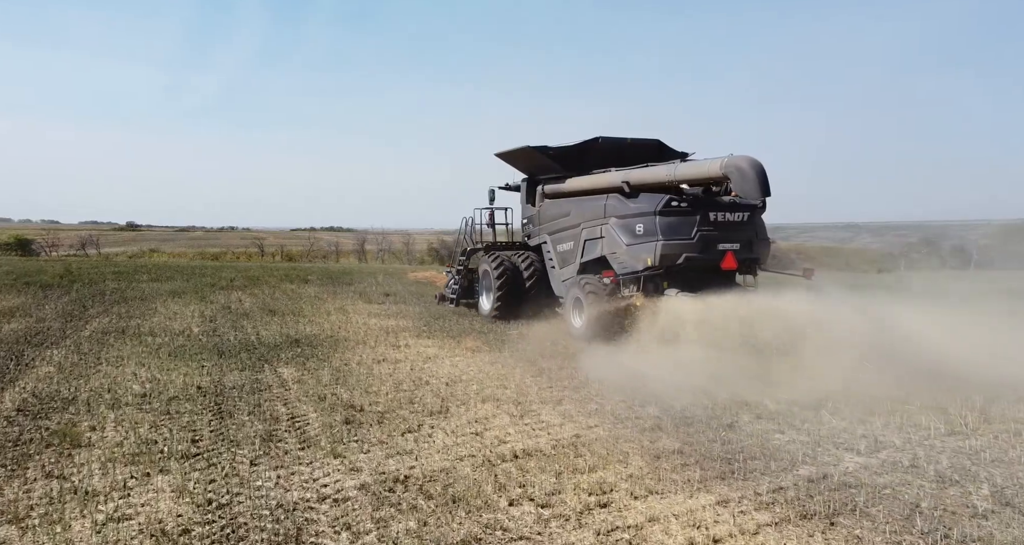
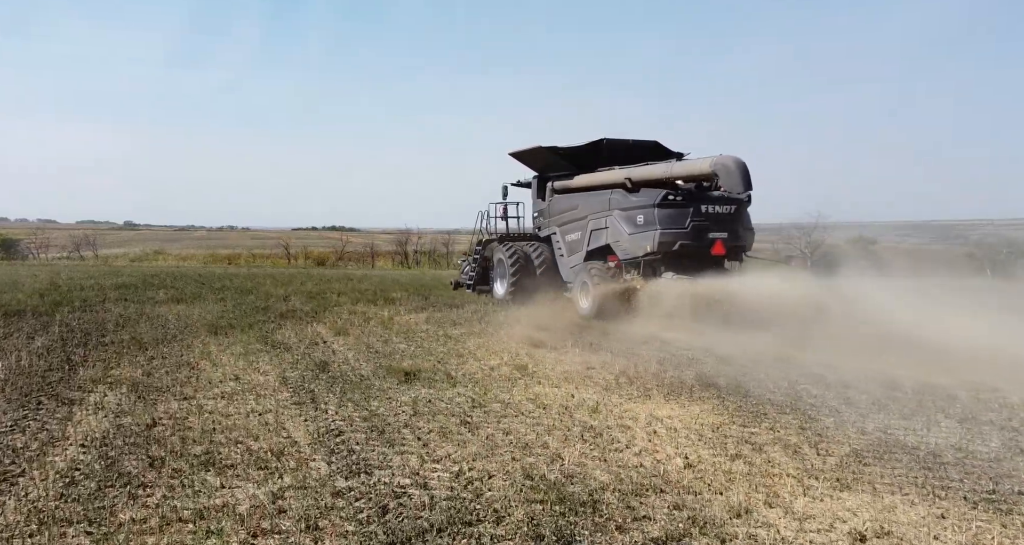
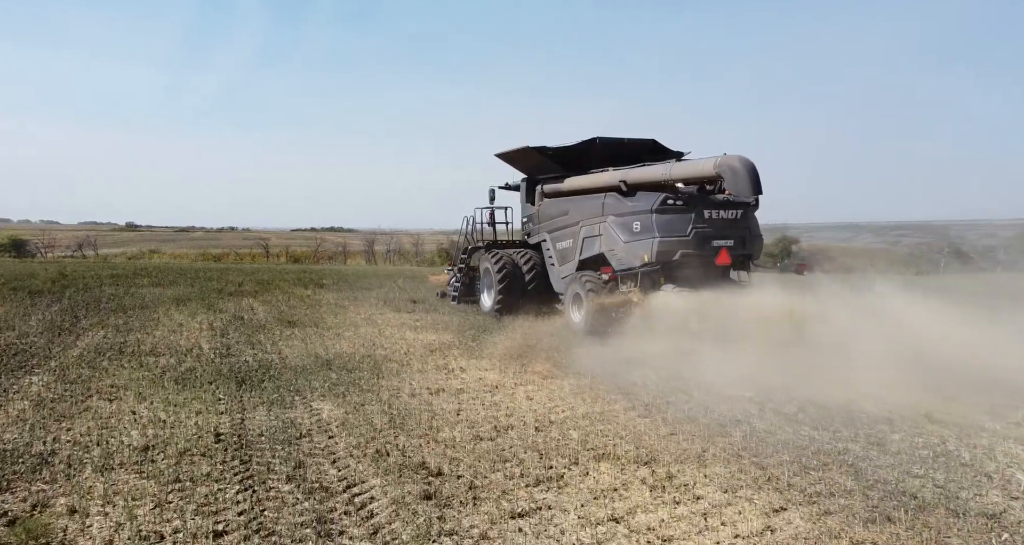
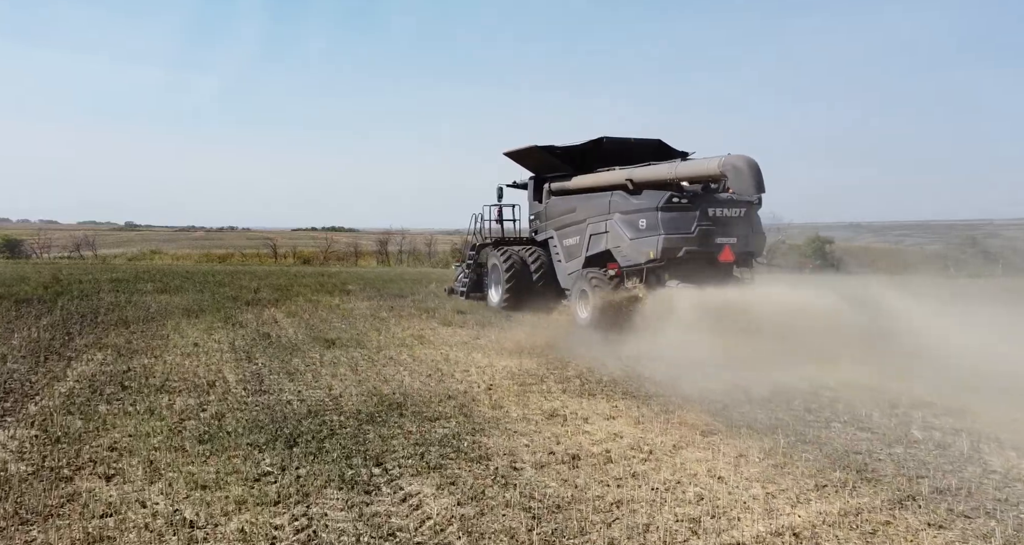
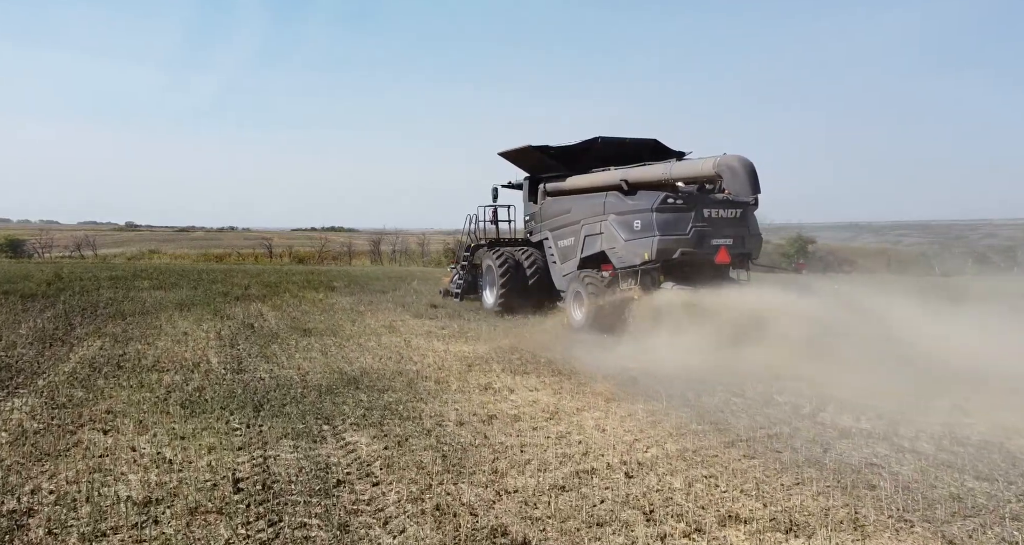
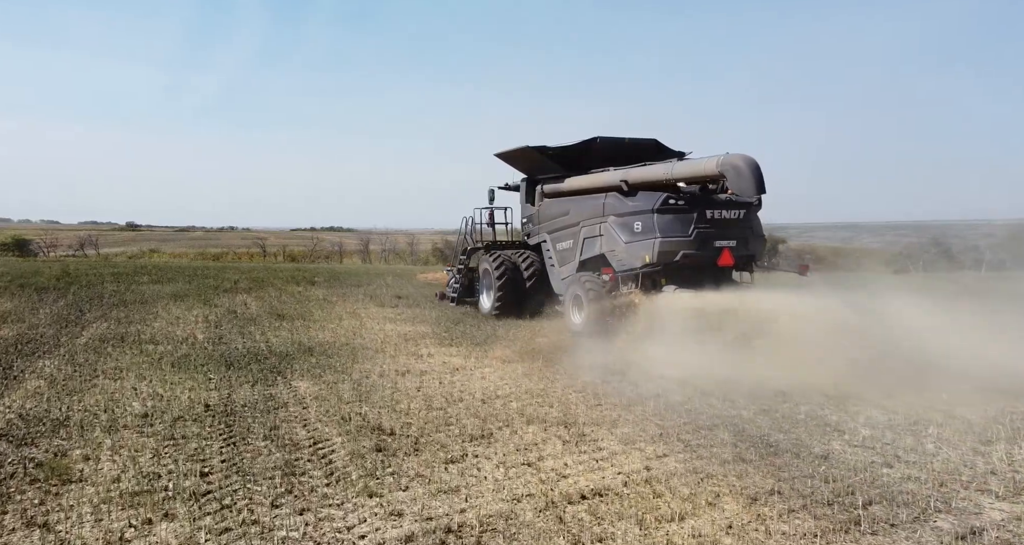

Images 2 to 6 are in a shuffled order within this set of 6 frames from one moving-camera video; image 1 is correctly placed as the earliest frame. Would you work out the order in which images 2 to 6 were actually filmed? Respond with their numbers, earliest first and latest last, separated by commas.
6, 3, 5, 4, 2
